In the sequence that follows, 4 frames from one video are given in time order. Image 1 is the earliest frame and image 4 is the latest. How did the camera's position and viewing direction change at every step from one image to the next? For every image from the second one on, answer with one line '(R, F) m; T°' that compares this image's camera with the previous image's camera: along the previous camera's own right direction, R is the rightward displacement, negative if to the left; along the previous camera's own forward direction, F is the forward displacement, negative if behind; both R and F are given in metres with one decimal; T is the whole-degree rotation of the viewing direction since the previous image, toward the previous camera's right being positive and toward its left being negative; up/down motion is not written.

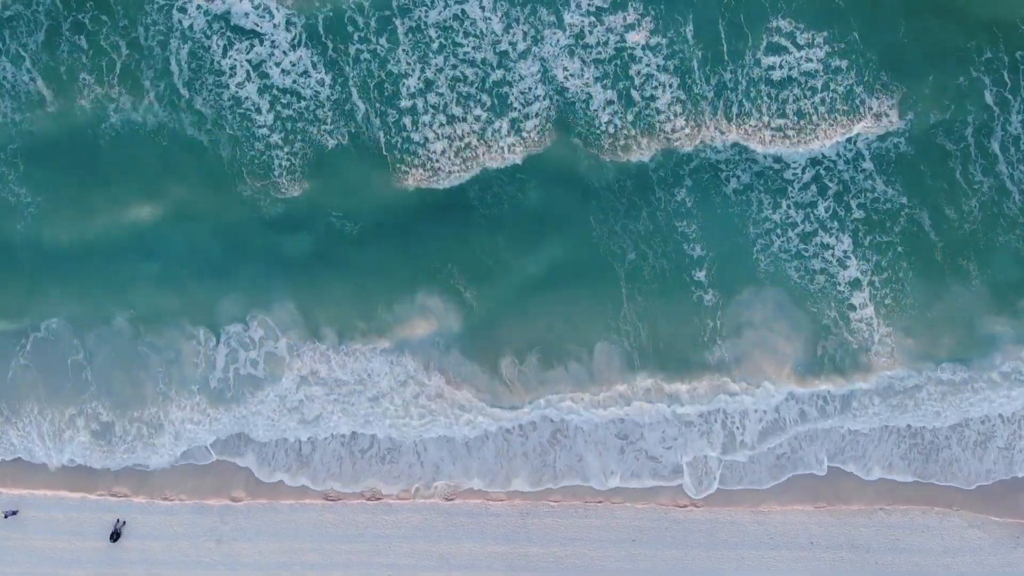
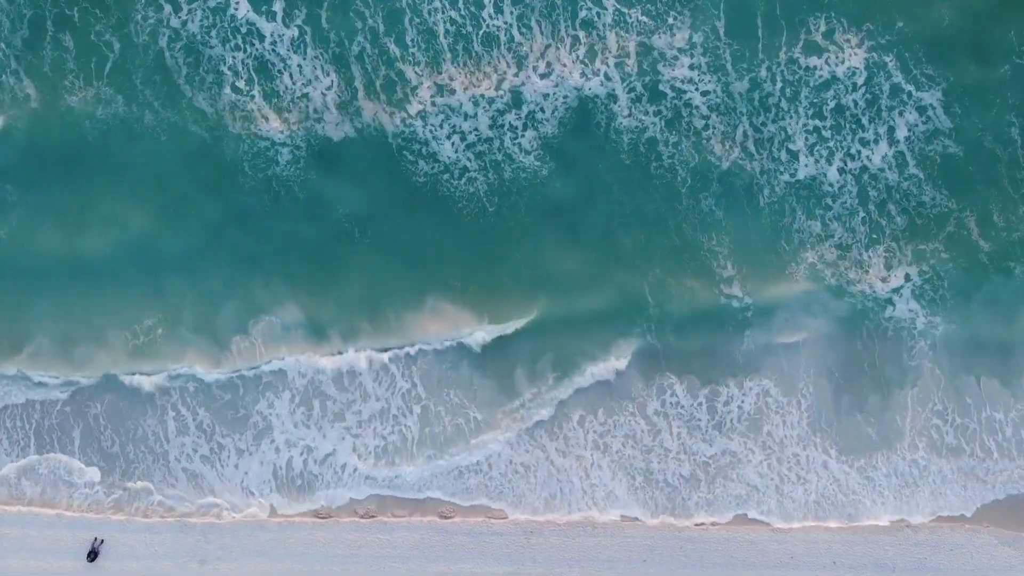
(-4.0, +3.6) m; +2°
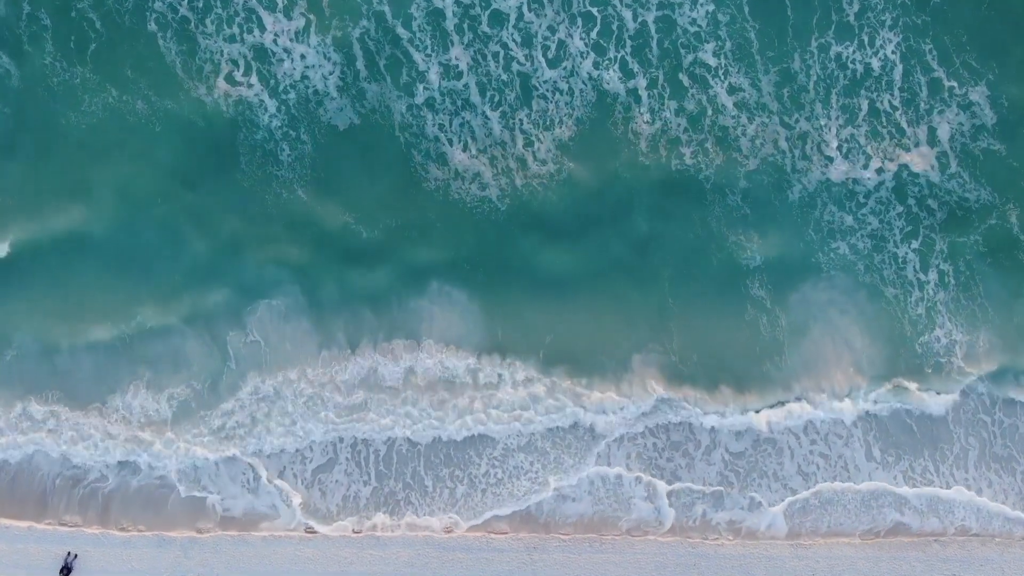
(-3.8, +3.7) m; +2°
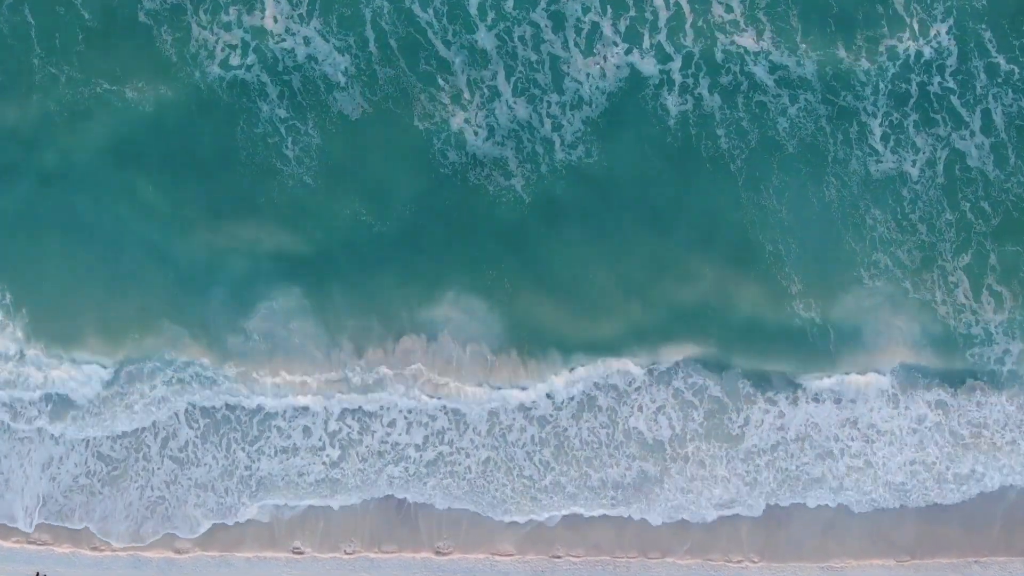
(-4.1, +4.5) m; +2°
